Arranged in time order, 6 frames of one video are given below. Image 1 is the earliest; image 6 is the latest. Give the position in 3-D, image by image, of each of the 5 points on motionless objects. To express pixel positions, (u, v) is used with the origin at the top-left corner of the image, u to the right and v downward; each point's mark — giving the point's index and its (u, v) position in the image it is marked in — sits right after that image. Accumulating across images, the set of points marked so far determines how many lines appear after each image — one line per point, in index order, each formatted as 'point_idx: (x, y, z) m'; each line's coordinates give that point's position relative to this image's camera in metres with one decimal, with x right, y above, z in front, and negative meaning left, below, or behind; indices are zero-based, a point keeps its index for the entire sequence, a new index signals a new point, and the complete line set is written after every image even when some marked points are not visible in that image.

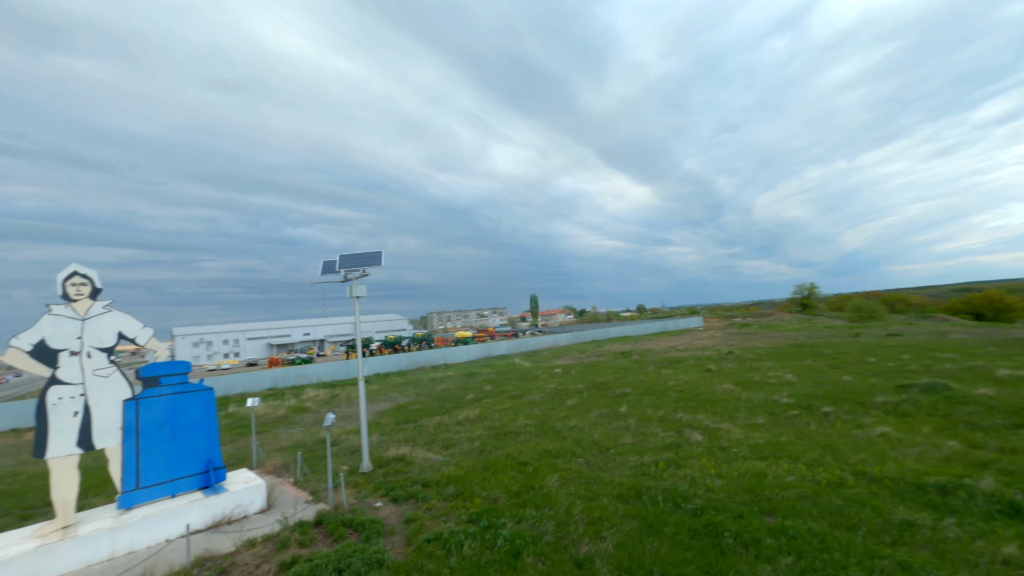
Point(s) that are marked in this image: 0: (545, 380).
0: (+1.5, -3.8, +19.6) m
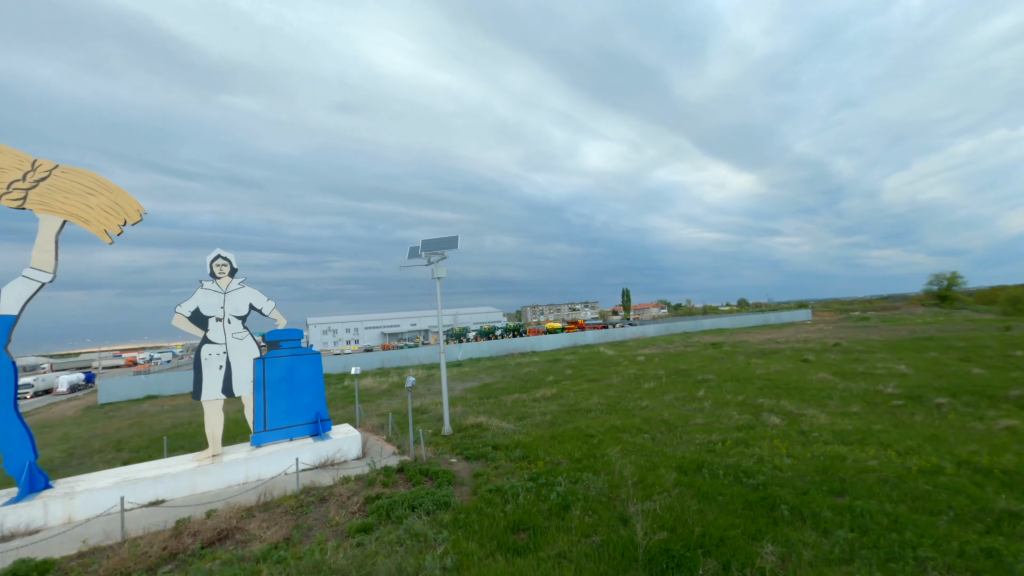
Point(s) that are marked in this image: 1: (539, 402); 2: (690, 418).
0: (+4.9, -3.2, +19.2) m
1: (+1.0, -3.6, +14.8) m
2: (+3.4, -2.5, +8.7) m
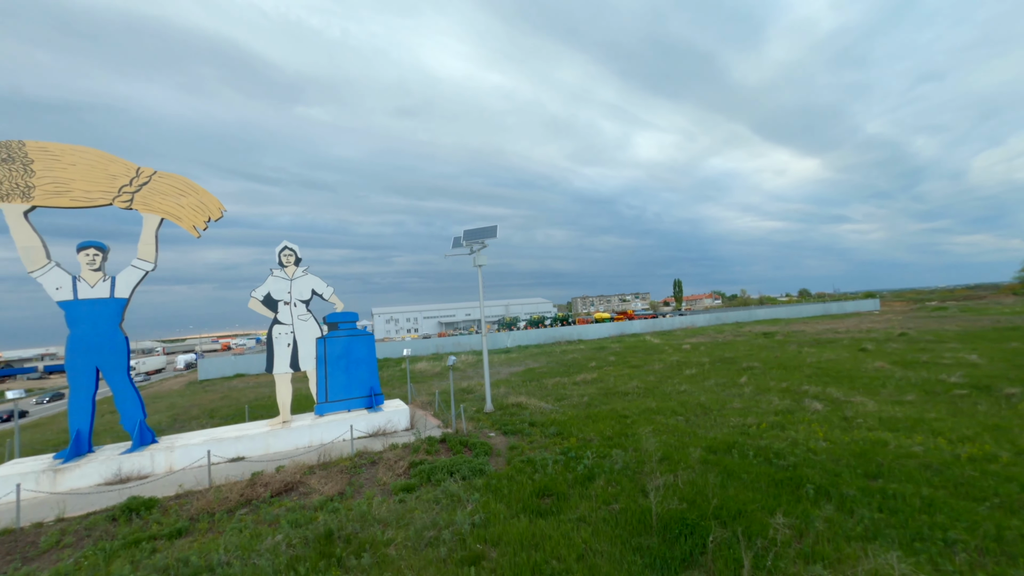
0: (+6.6, -2.7, +18.7) m
1: (+2.3, -3.1, +14.8) m
2: (+4.0, -2.1, +8.4) m
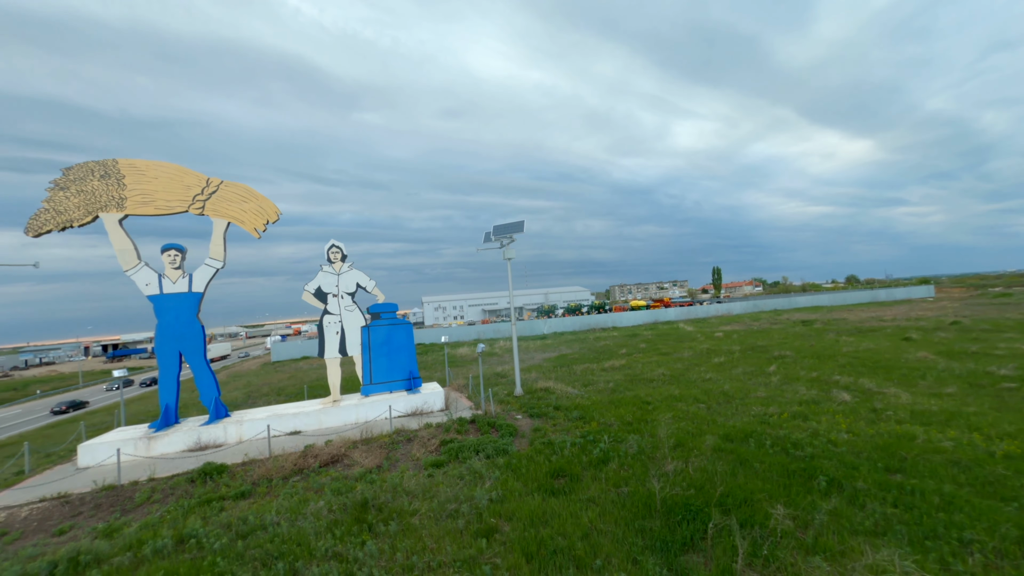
0: (+7.6, -2.1, +18.2) m
1: (+3.1, -2.6, +14.6) m
2: (+4.3, -1.8, +8.2) m
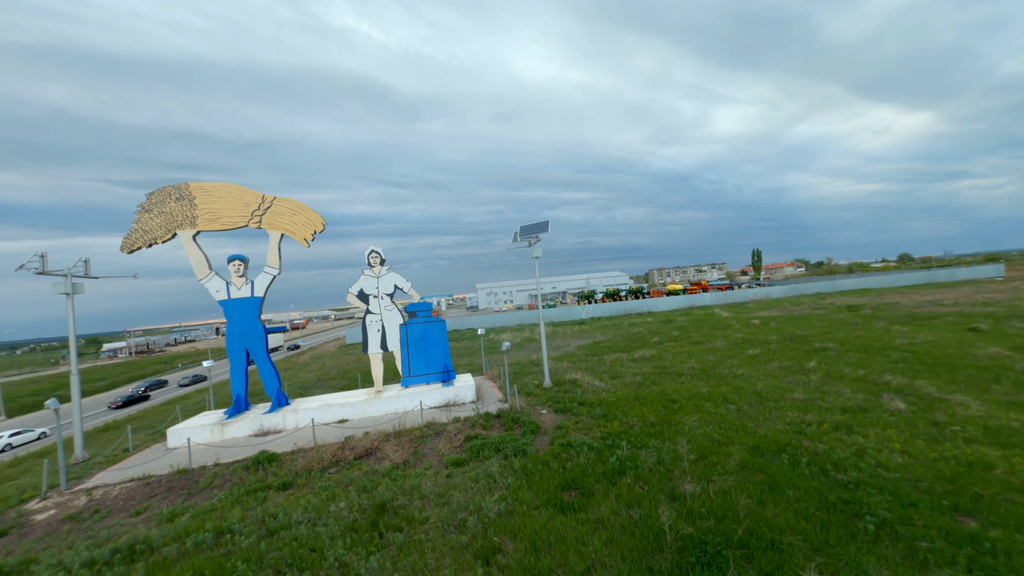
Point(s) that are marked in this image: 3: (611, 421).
0: (+8.5, -1.5, +17.1) m
1: (+3.6, -2.2, +13.9) m
2: (+4.4, -1.7, +7.3) m
3: (+1.8, -2.4, +8.1) m
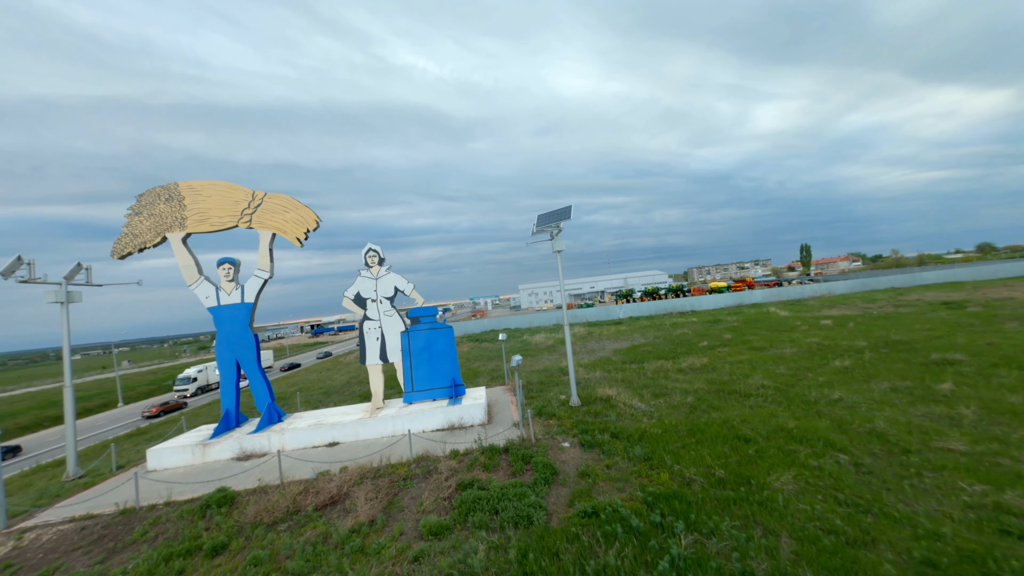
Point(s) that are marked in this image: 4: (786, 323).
0: (+9.2, -1.3, +14.2) m
1: (+4.1, -2.1, +11.3) m
2: (+4.4, -1.5, +4.7) m
3: (+1.8, -2.3, +5.7) m
4: (+10.3, -1.3, +17.2) m
